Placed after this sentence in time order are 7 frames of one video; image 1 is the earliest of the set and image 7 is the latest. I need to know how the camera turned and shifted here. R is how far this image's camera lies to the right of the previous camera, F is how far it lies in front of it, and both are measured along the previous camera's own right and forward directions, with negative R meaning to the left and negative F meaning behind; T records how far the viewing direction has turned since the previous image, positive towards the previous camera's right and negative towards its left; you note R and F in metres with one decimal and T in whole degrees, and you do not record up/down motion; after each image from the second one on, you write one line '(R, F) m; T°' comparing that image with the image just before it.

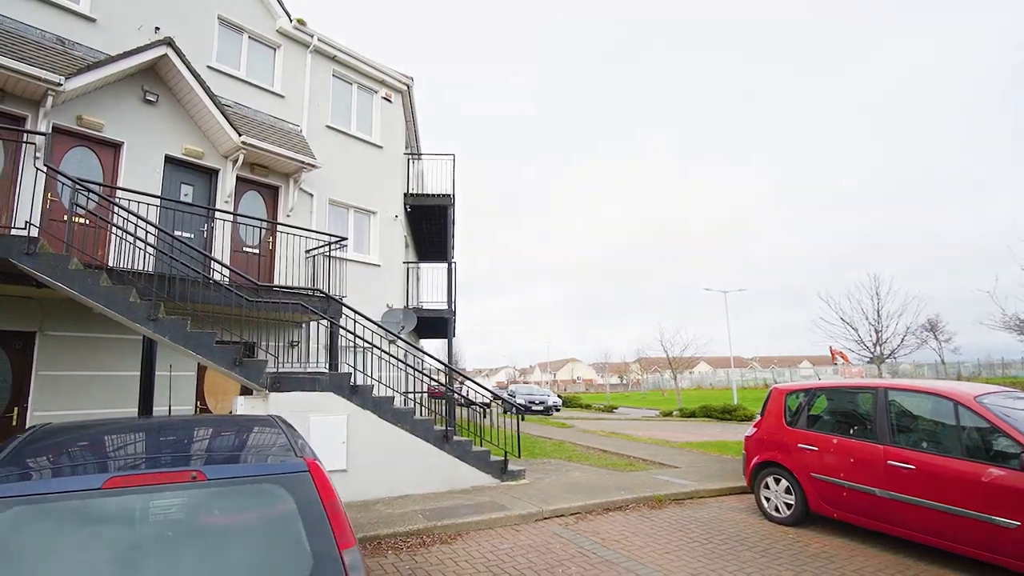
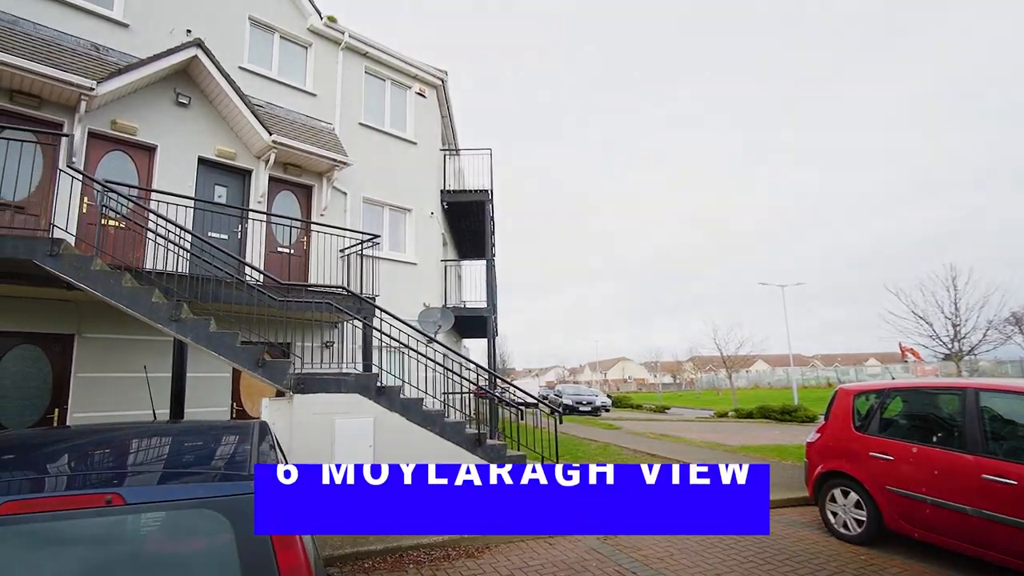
(+0.2, +0.5) m; -5°
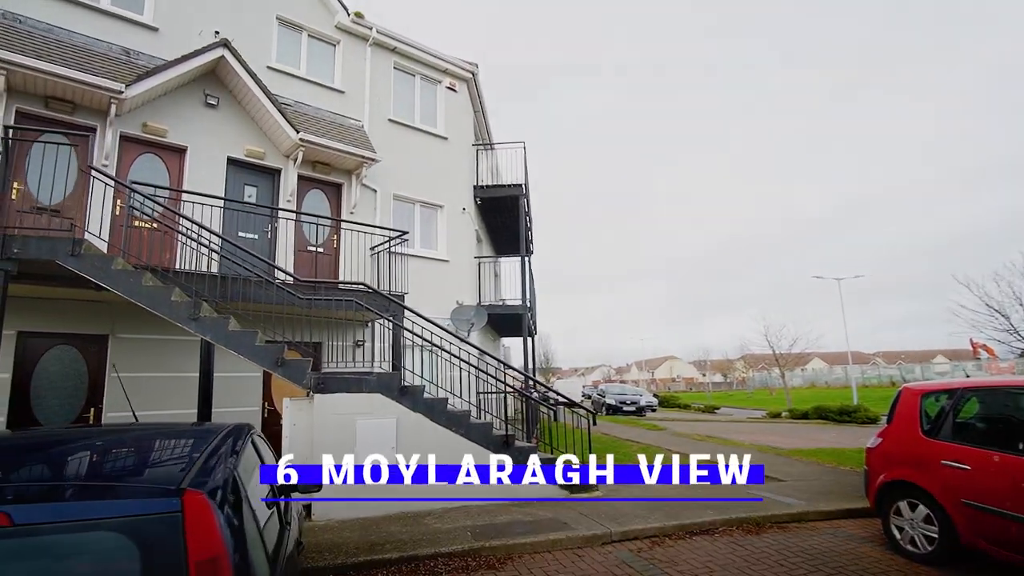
(+0.2, +0.4) m; -5°
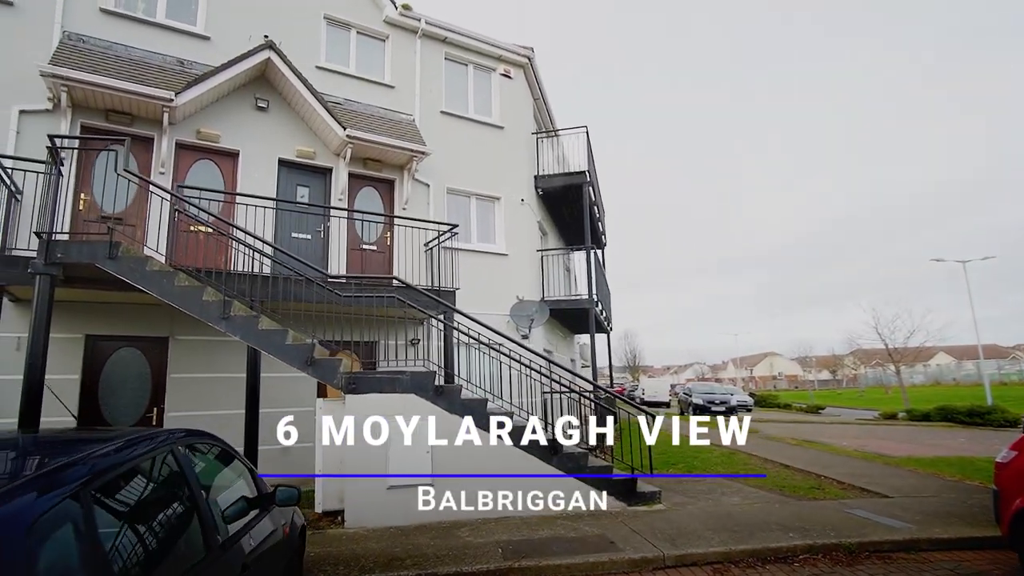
(+0.5, +0.7) m; -9°
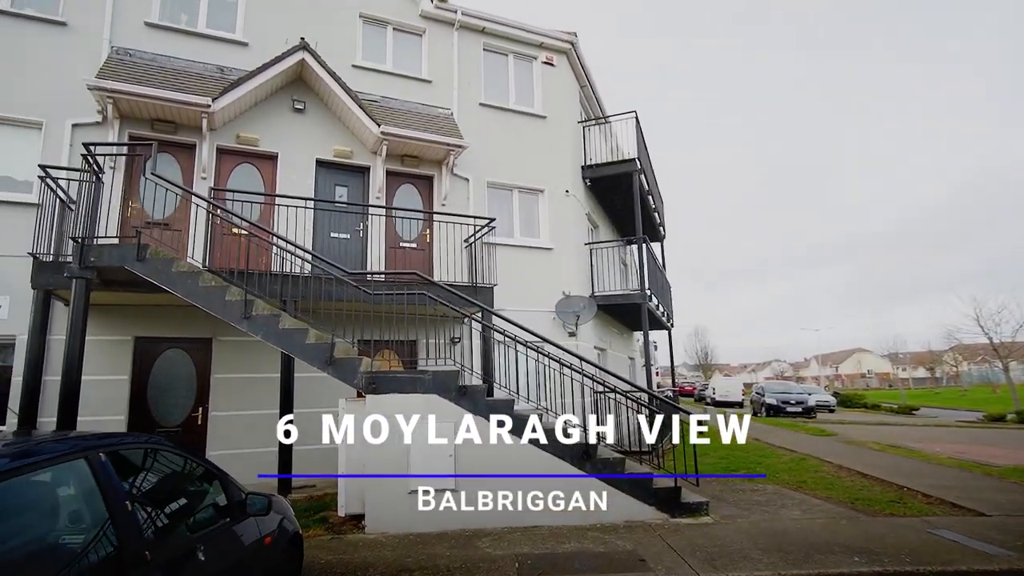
(+0.5, +0.4) m; -7°
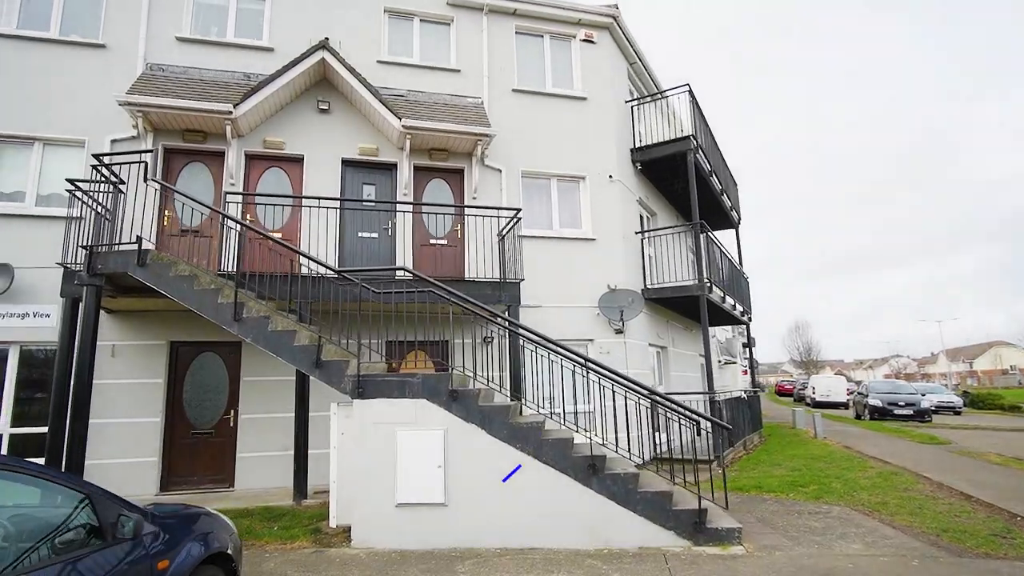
(+0.9, +0.7) m; -9°
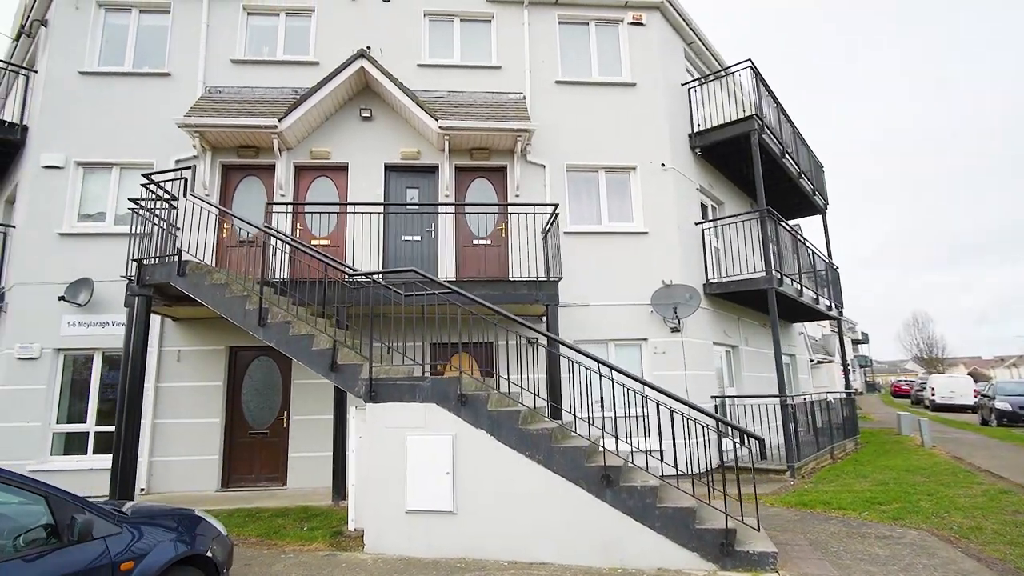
(+0.8, +0.3) m; -9°
